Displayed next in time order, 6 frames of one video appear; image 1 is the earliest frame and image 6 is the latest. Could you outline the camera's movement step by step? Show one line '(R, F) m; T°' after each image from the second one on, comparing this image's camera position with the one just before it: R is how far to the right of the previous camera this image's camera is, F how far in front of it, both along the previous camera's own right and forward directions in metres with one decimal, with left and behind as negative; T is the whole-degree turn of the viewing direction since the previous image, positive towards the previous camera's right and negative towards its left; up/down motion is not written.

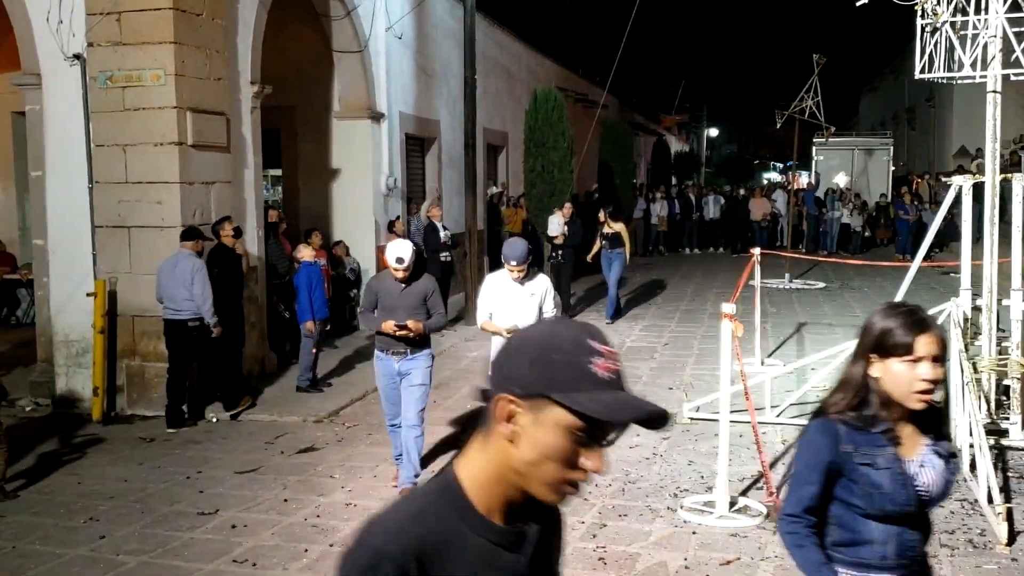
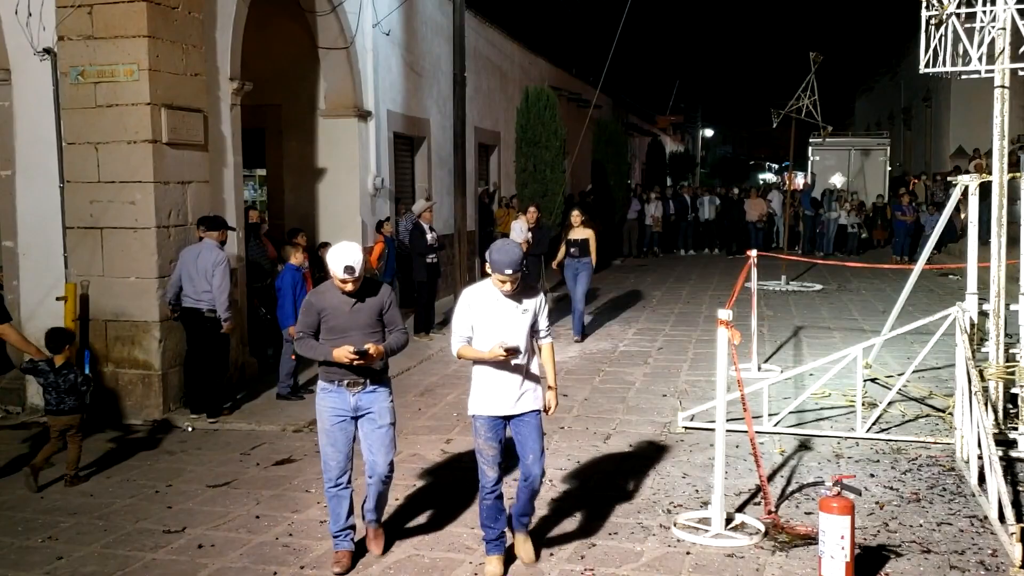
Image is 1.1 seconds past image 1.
(+0.1, +0.3) m; 0°
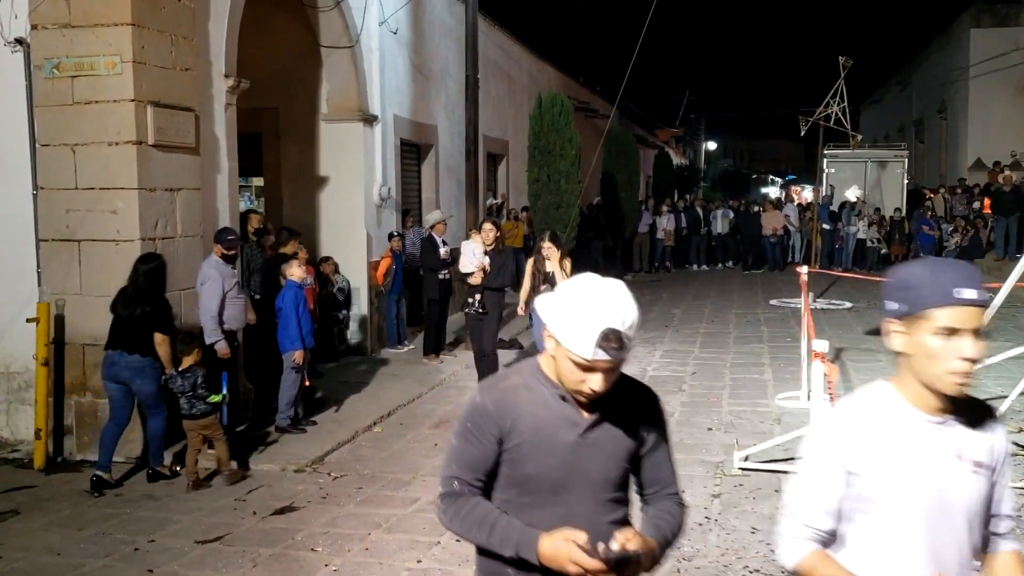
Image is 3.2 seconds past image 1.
(-0.3, +0.9) m; 0°
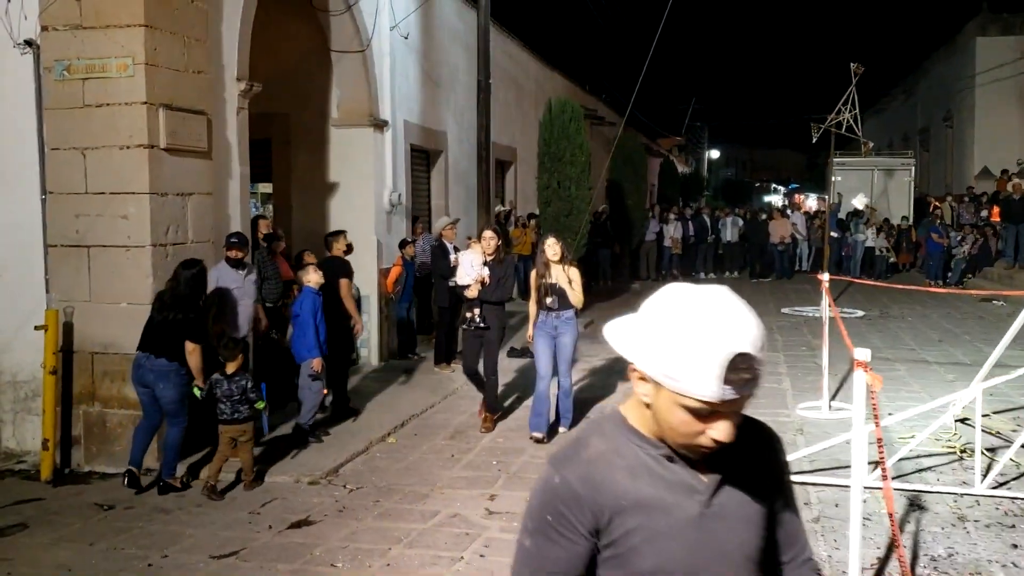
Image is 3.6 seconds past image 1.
(-0.1, +0.2) m; 0°
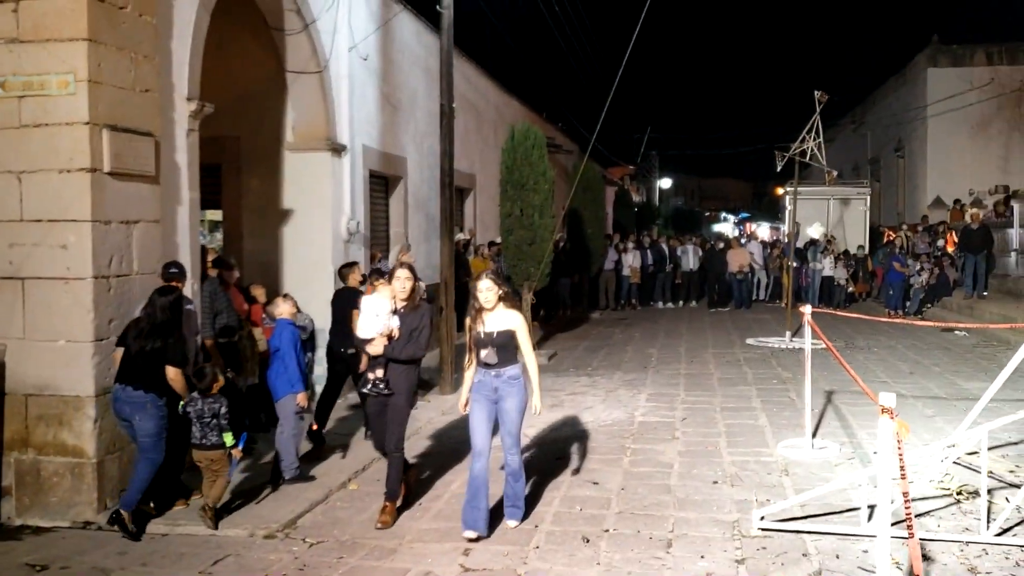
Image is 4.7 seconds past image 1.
(-0.2, +0.4) m; +3°
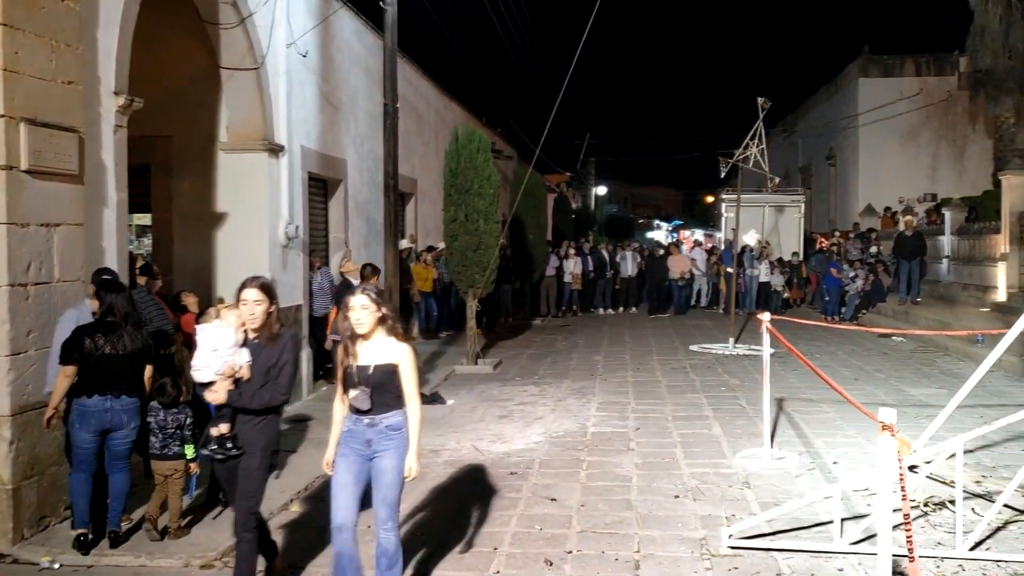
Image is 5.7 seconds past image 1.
(-0.1, +0.3) m; +4°
